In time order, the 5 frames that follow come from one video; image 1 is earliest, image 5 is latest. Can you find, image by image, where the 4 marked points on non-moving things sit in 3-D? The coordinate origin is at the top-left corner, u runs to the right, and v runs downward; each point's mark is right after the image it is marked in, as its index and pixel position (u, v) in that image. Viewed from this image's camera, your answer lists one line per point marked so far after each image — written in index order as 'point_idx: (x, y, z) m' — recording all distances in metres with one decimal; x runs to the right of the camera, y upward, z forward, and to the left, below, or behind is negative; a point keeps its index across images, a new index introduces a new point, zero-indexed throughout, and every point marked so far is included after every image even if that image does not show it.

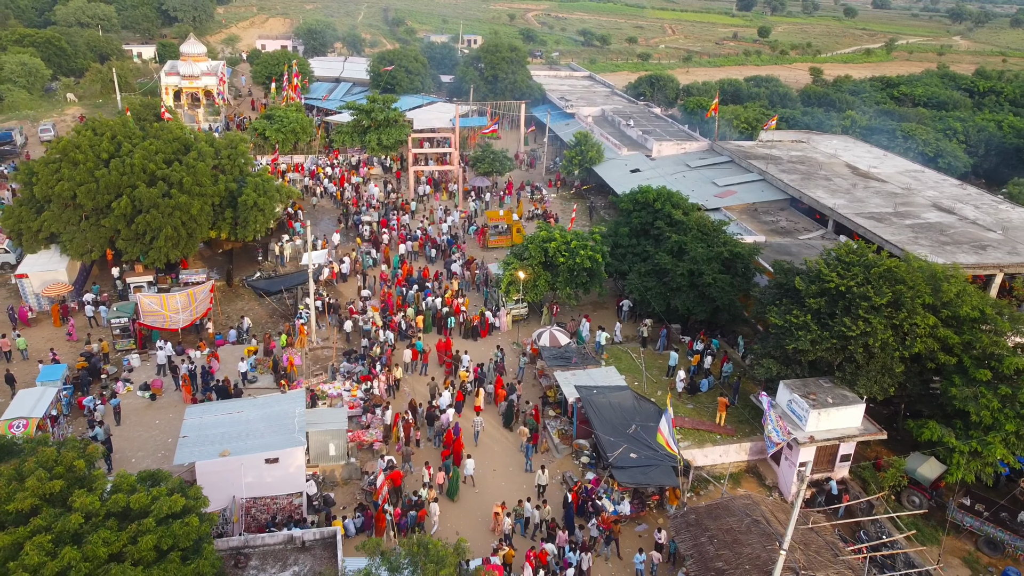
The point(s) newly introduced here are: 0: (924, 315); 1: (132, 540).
0: (+7.9, -0.5, +20.0) m
1: (-4.1, -2.7, +11.4) m
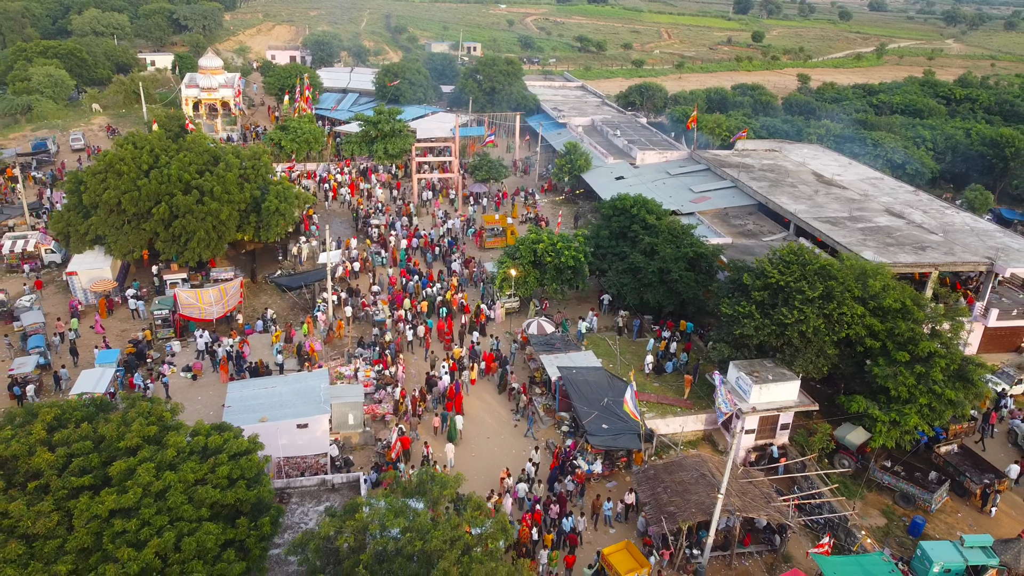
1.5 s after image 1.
0: (+7.7, -0.4, +23.5) m
1: (-4.3, -2.6, +15.0) m
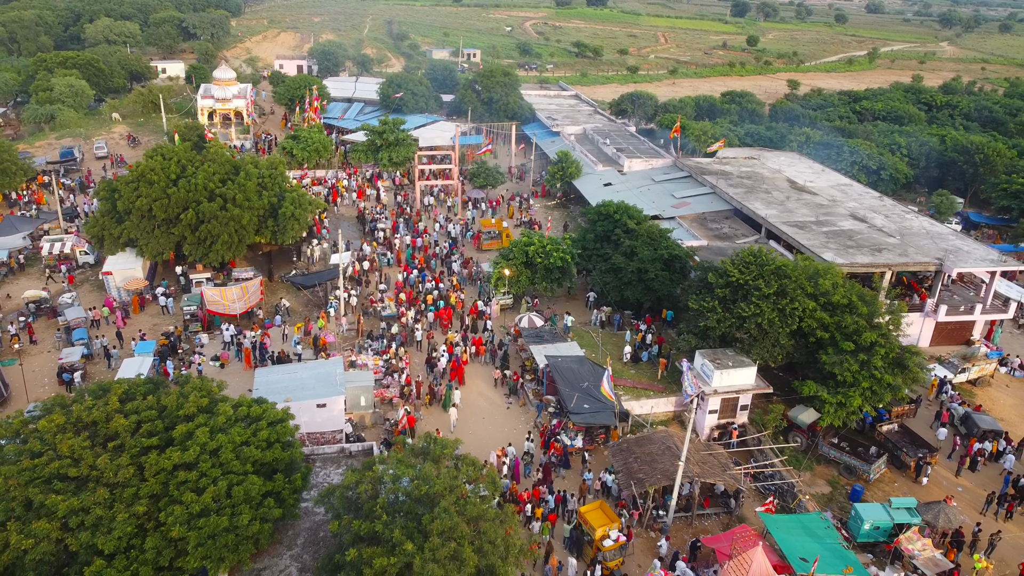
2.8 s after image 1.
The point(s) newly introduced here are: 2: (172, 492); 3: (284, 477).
0: (+7.5, -0.4, +26.7) m
1: (-4.5, -2.5, +18.2) m
2: (-5.4, -3.2, +16.4) m
3: (-3.9, -3.3, +18.0) m
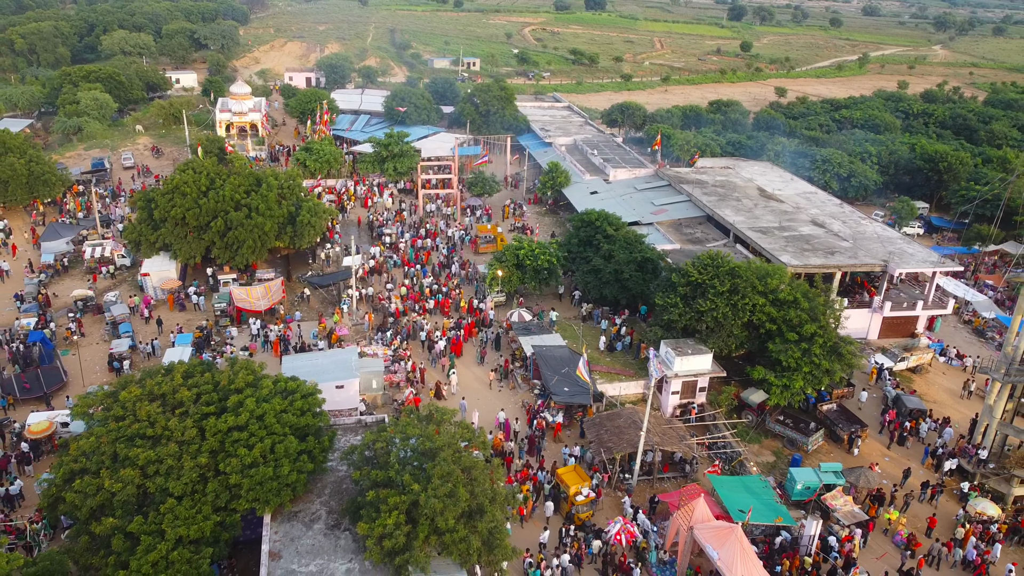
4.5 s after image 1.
0: (+7.2, -0.3, +31.0) m
1: (-4.8, -2.5, +22.5) m
2: (-5.6, -3.2, +20.7) m
3: (-4.2, -3.2, +22.3) m
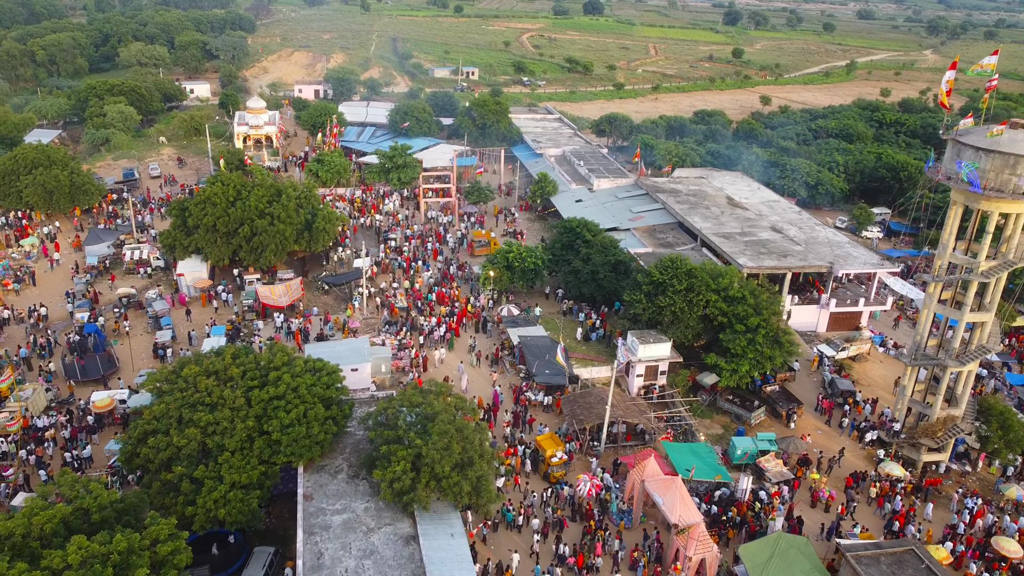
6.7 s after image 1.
0: (+6.8, -0.3, +36.2) m
1: (-5.2, -2.5, +27.7) m
2: (-6.0, -3.1, +26.0) m
3: (-4.6, -3.2, +27.5) m
